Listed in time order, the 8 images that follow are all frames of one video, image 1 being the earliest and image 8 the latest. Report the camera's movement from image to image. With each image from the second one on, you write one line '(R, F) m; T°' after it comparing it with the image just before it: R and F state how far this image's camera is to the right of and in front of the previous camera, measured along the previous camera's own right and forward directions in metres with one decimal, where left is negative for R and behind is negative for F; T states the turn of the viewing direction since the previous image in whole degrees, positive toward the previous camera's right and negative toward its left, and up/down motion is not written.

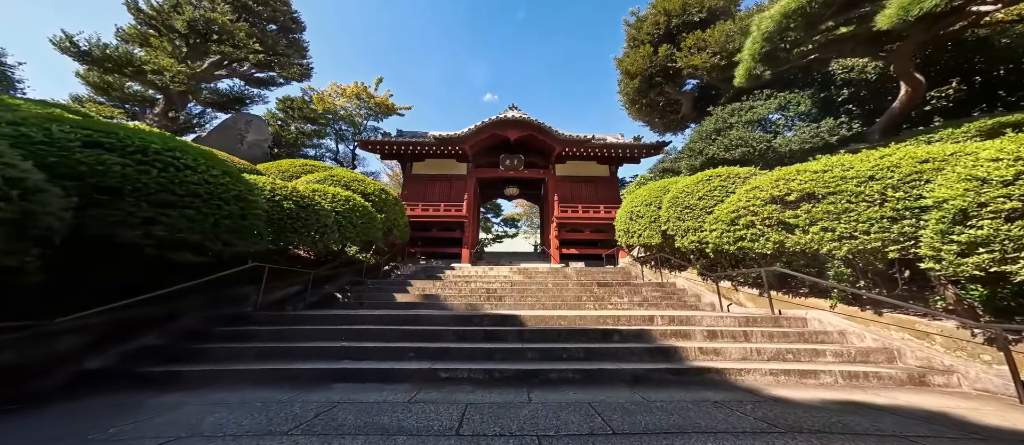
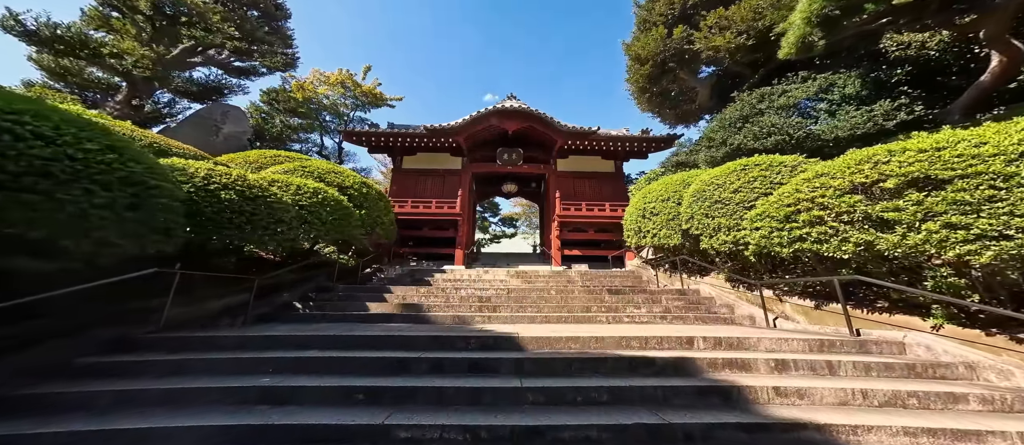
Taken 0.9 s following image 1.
(0.0, +1.1) m; 0°
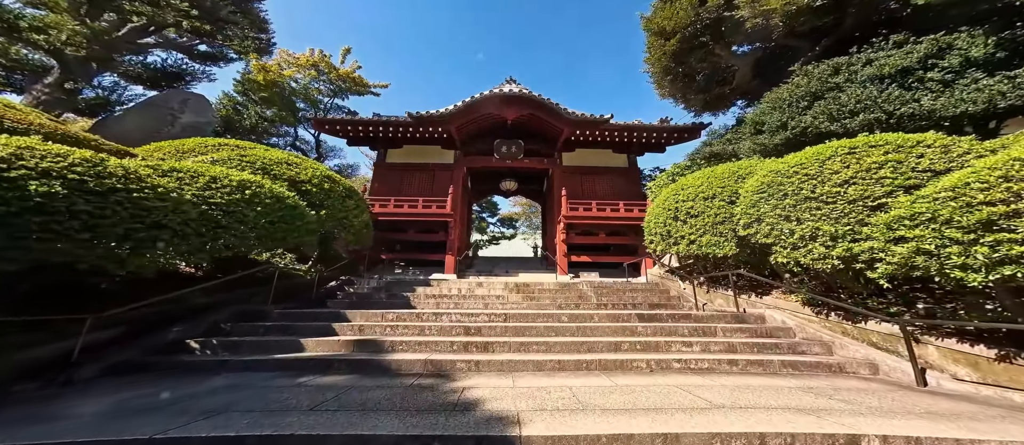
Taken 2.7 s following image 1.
(0.0, +1.7) m; 0°
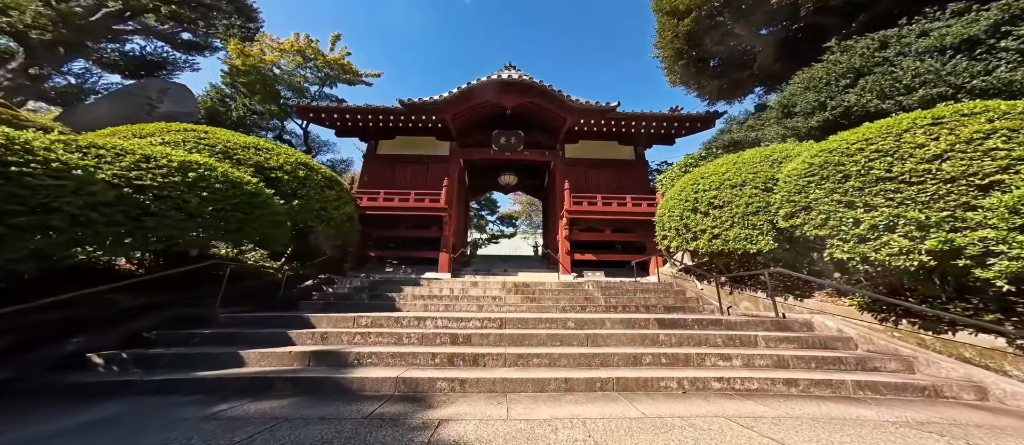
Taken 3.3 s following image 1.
(+0.1, +0.8) m; 0°
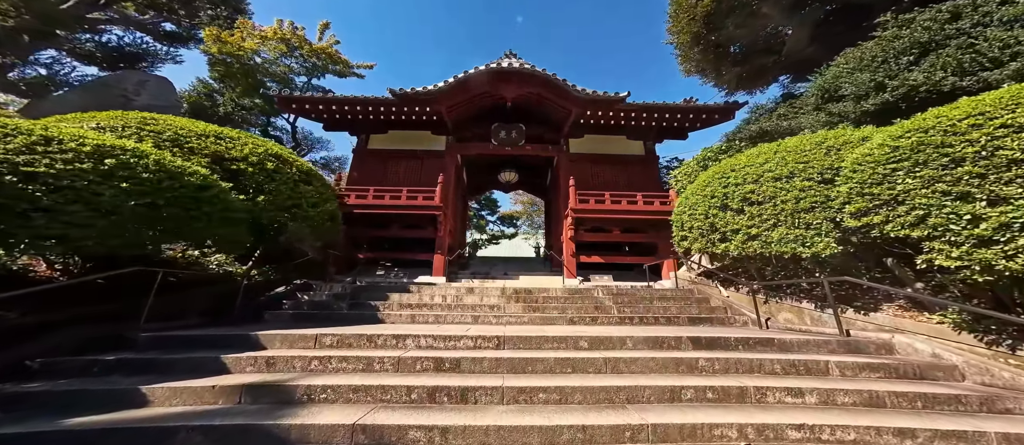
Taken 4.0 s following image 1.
(0.0, +0.8) m; 0°
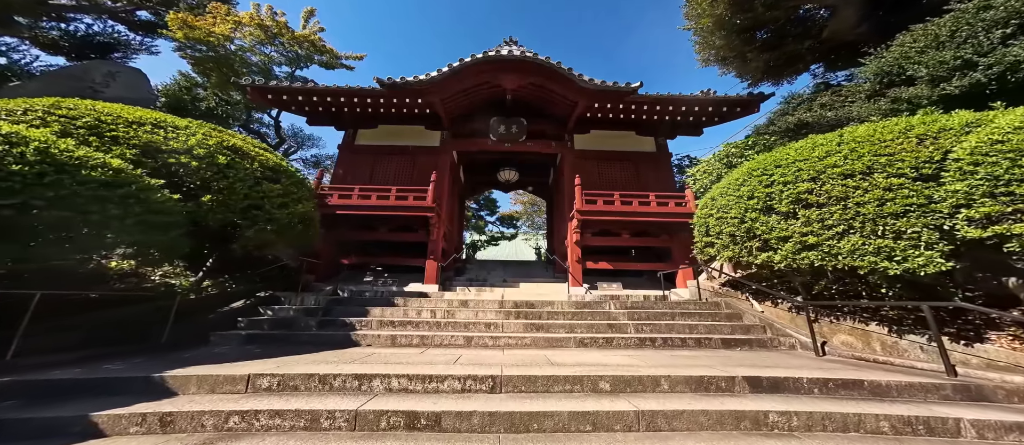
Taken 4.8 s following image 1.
(0.0, +0.8) m; 0°
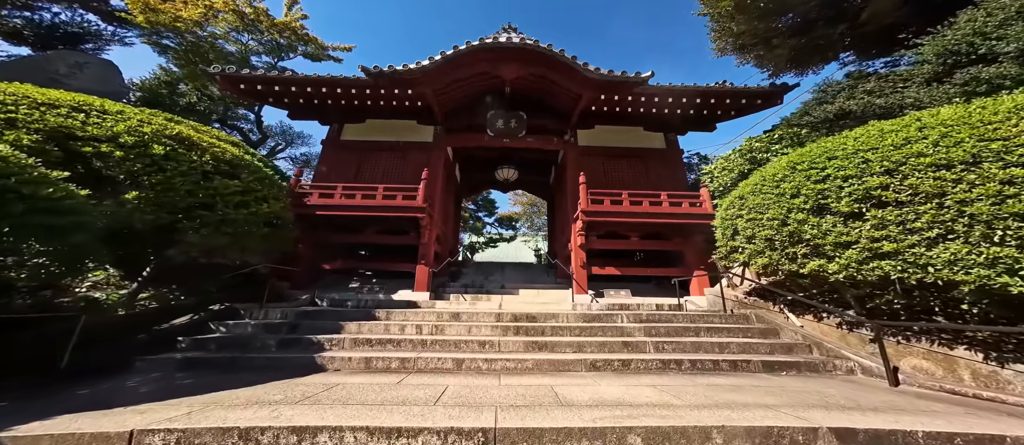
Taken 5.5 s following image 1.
(0.0, +0.7) m; 0°
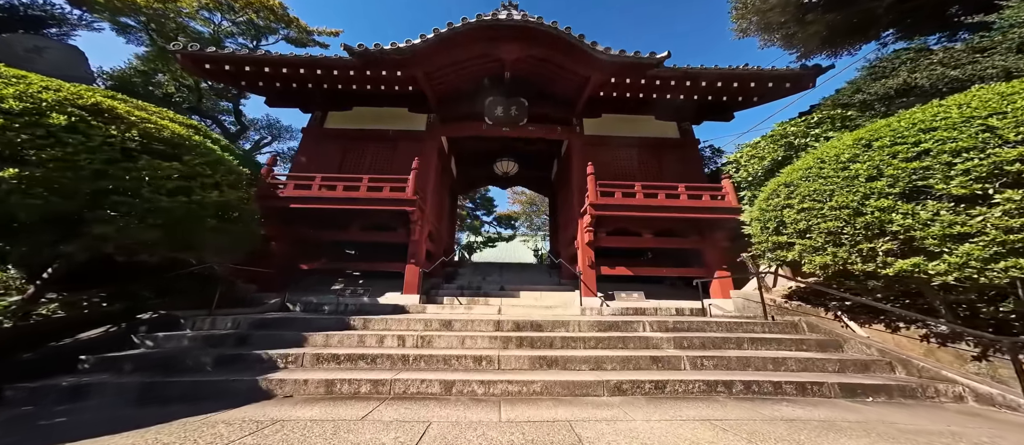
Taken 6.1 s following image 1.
(0.0, +0.8) m; 0°
